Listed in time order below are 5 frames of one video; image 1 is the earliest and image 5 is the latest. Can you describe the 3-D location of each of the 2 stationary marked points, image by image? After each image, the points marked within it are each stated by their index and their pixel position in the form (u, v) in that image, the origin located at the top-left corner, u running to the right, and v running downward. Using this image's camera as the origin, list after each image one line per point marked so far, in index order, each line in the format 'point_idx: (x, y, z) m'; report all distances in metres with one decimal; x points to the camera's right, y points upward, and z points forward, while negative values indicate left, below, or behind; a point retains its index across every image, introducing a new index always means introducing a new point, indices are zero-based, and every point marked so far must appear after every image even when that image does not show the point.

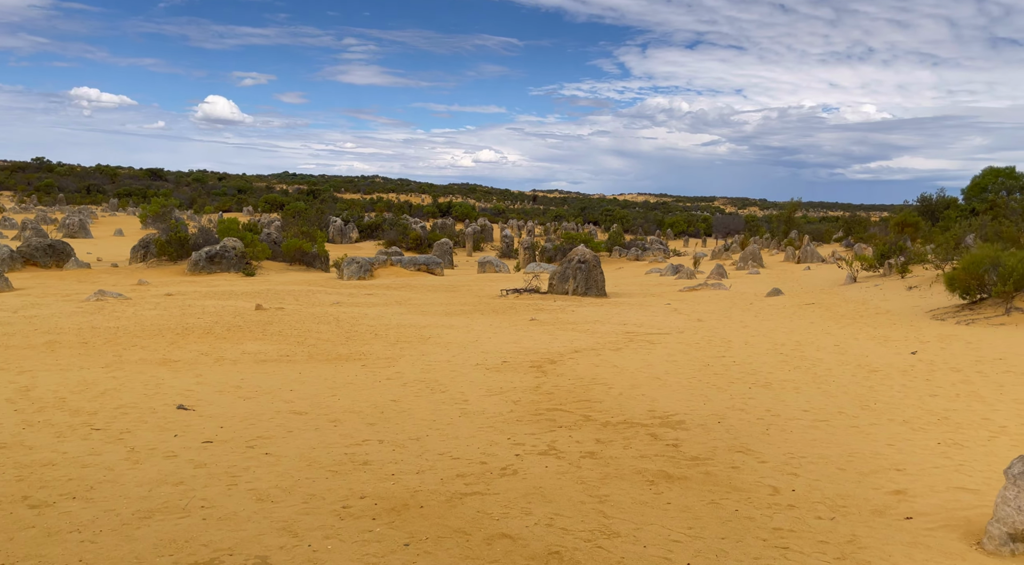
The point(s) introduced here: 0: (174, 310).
0: (-8.6, -0.9, +19.0) m
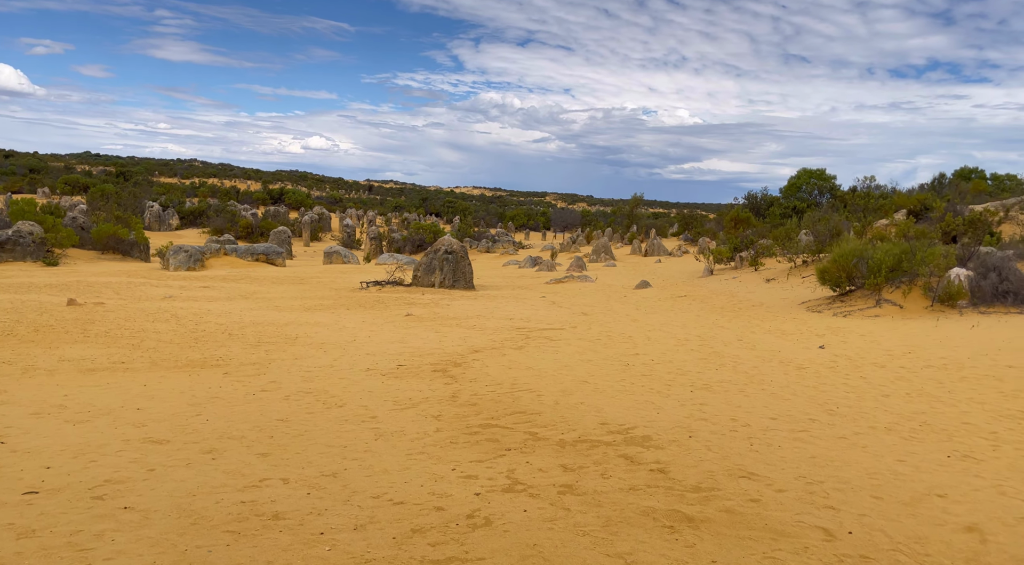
0: (-11.5, -0.7, +15.7) m
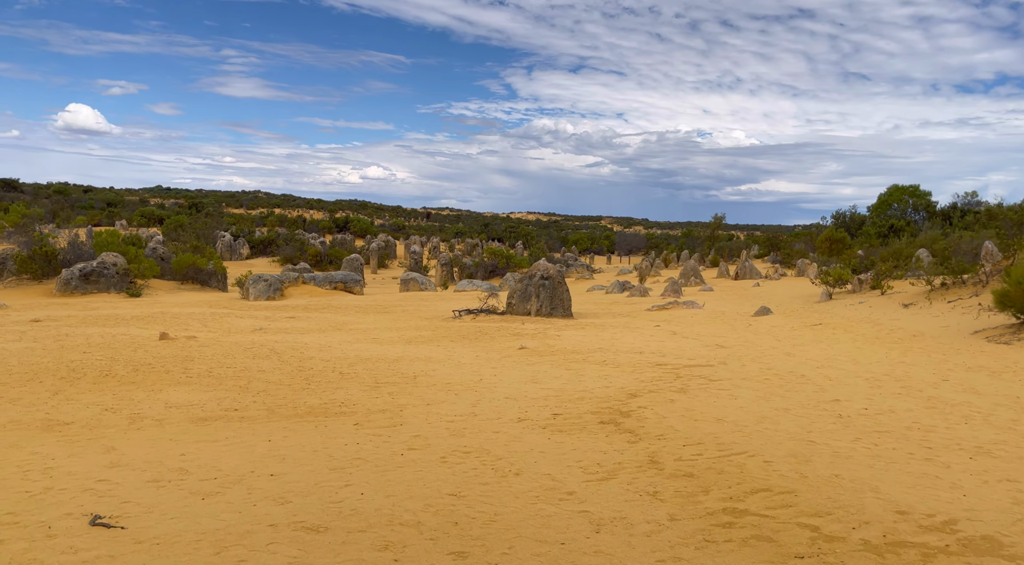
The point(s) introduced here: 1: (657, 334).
0: (-9.2, -1.4, +15.1) m
1: (+3.0, -1.0, +15.6) m
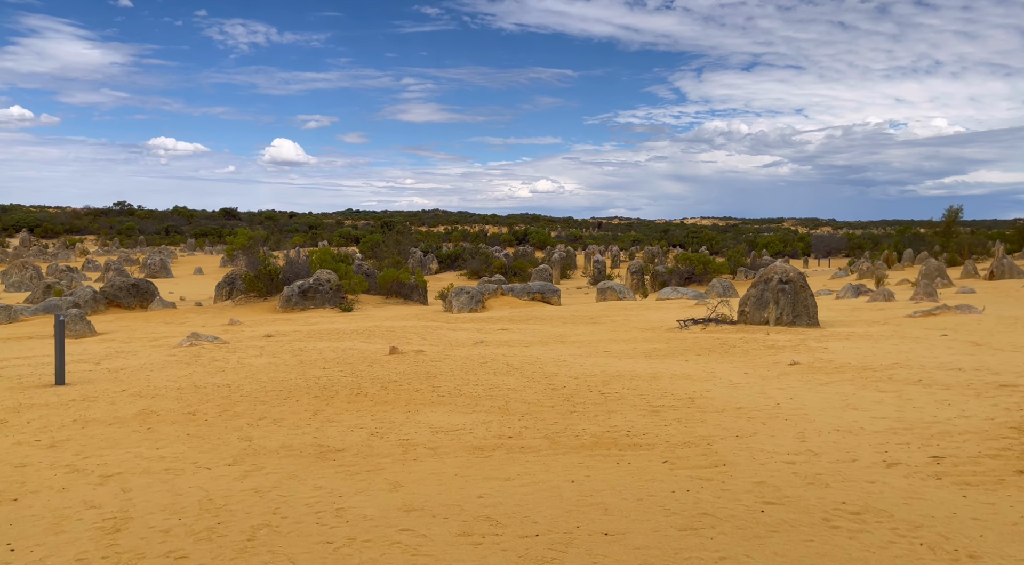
0: (-4.4, -1.8, +15.2) m
1: (+7.5, -1.1, +13.0) m
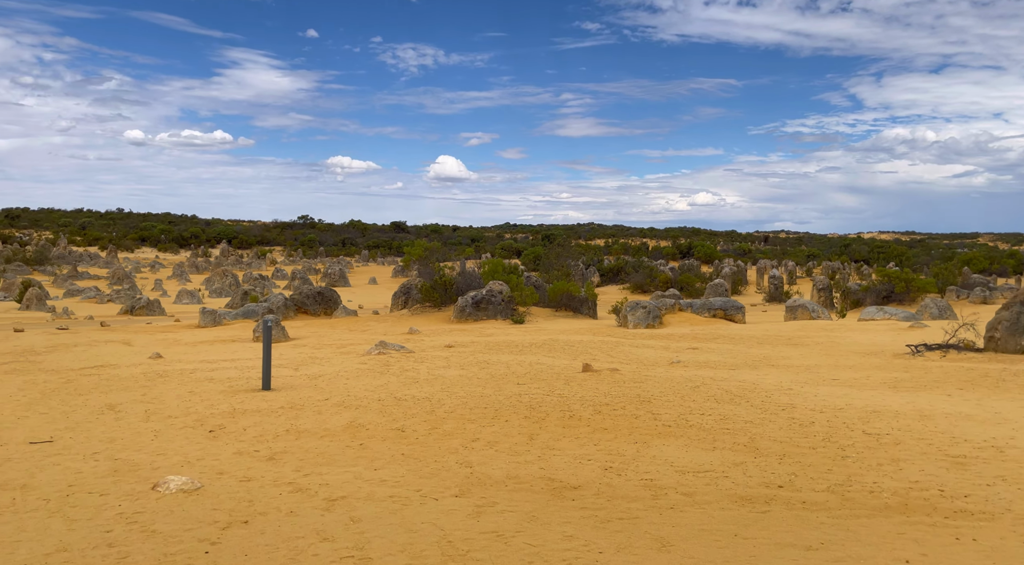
0: (-0.5, -2.0, +14.6) m
1: (+10.7, -1.4, +10.0) m
